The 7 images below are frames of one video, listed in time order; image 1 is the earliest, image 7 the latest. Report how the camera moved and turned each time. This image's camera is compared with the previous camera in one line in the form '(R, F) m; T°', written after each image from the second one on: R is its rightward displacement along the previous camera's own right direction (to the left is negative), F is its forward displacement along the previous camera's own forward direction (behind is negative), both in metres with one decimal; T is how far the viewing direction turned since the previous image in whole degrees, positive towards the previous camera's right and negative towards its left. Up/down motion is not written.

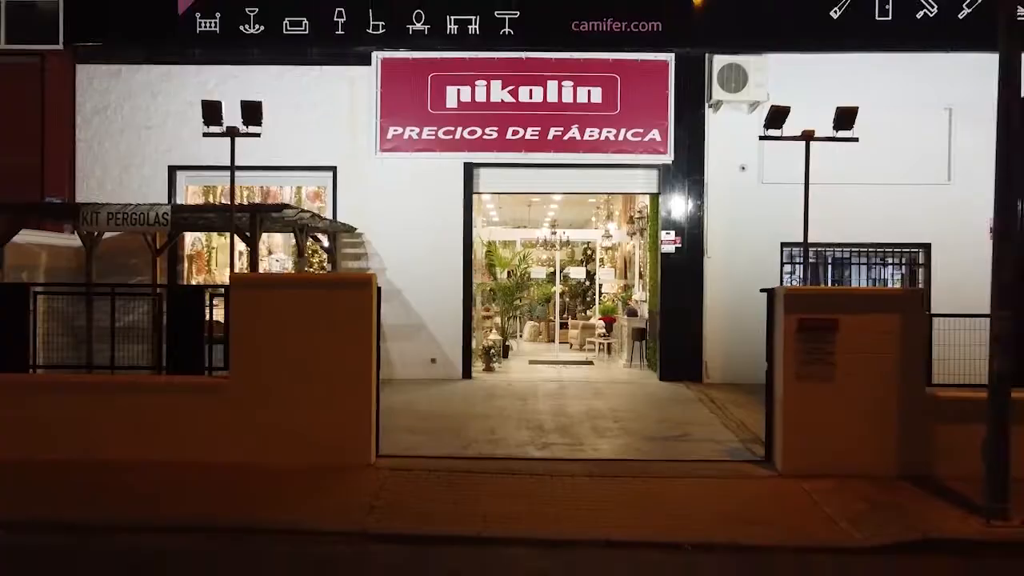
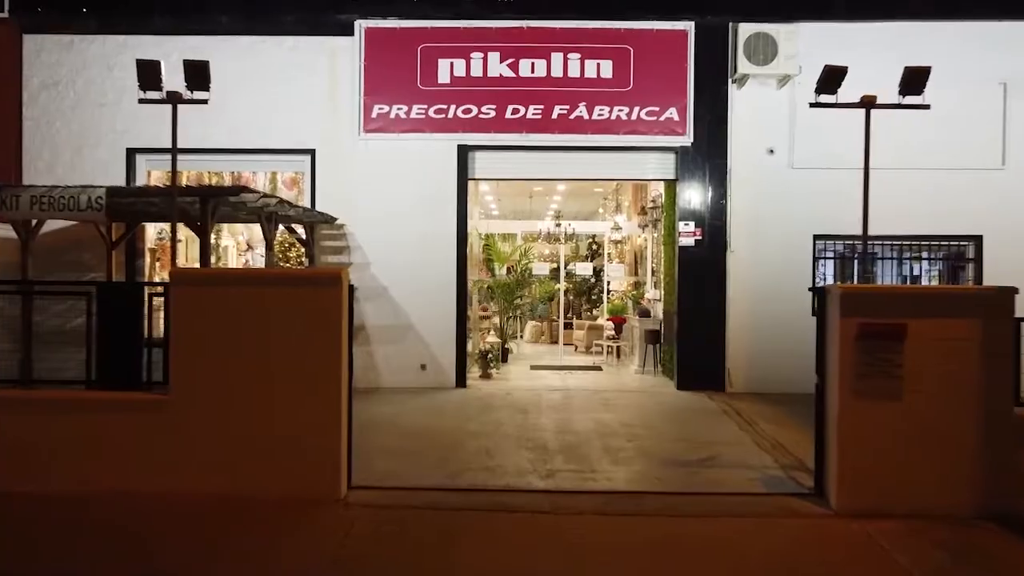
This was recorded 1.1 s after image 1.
(0.0, +1.1) m; 0°
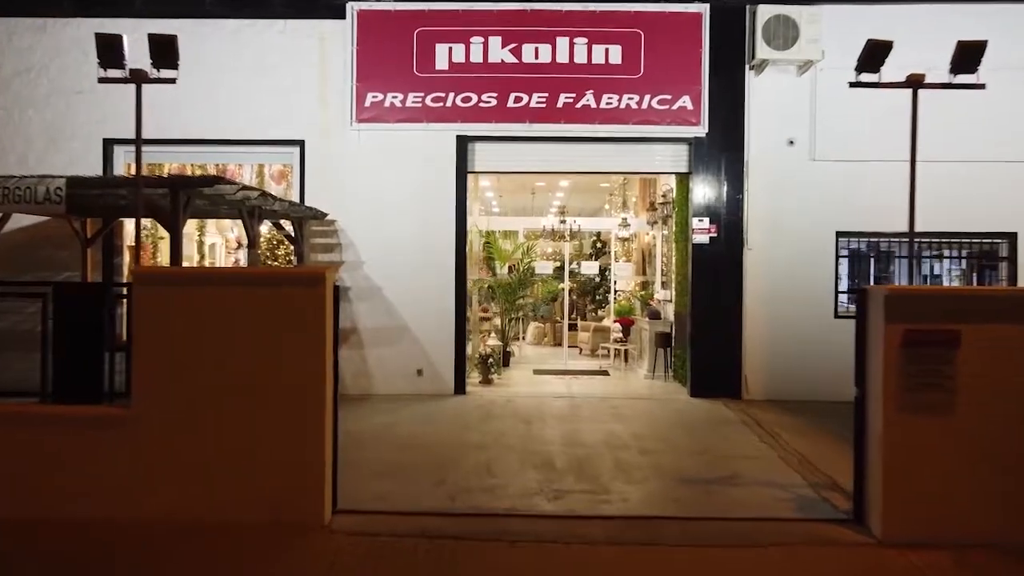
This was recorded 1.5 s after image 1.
(0.0, +0.6) m; 0°
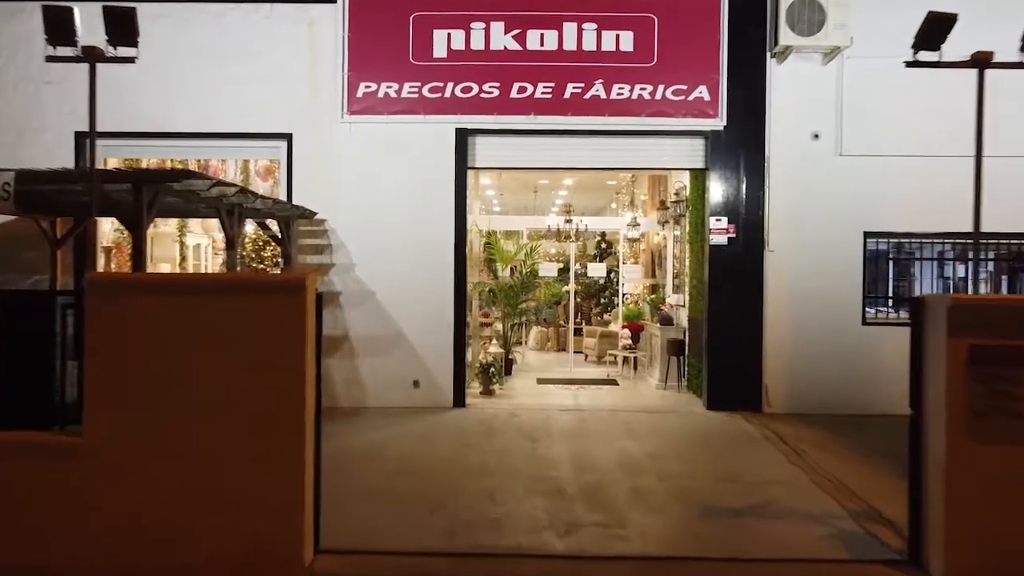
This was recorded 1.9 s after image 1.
(0.0, +0.6) m; 0°
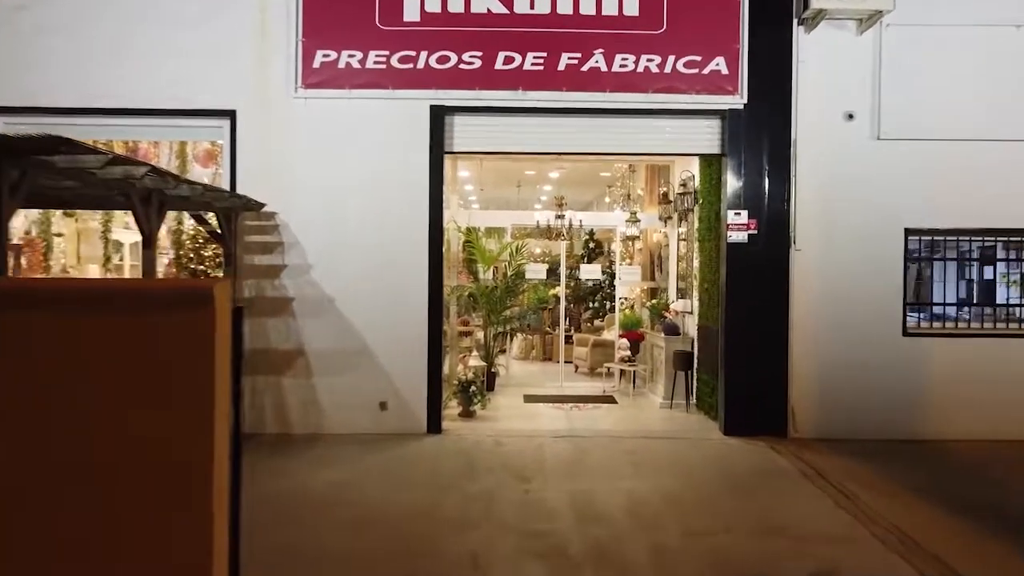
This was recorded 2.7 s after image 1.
(-0.1, +1.2) m; +2°
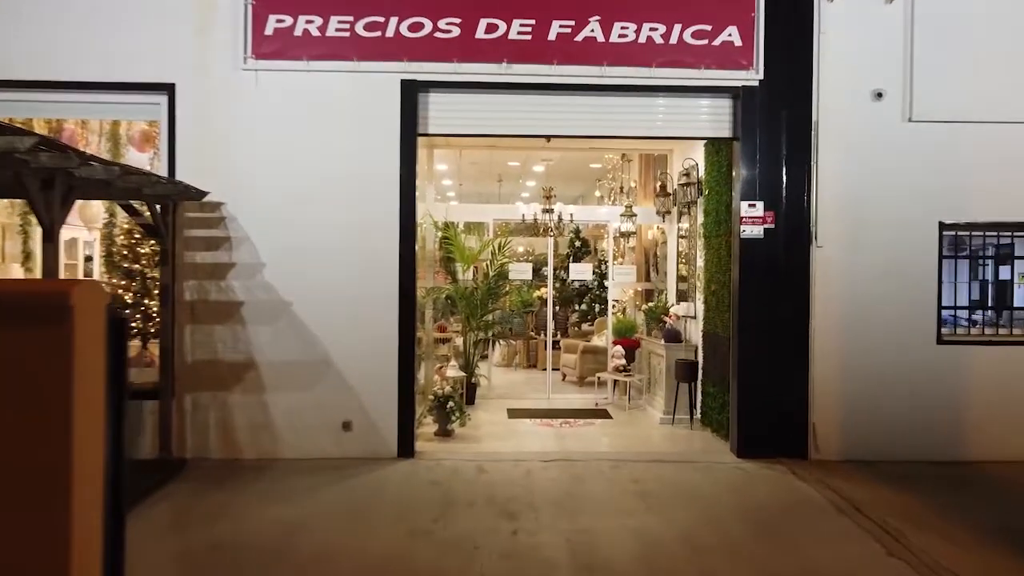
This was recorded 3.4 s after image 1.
(0.0, +0.9) m; +1°
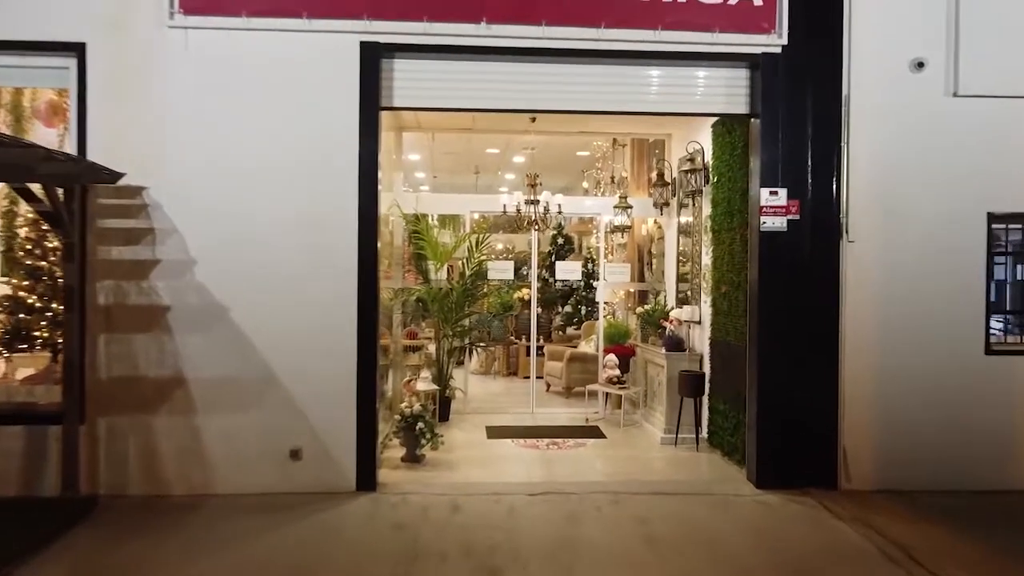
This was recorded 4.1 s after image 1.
(0.0, +0.9) m; +2°
